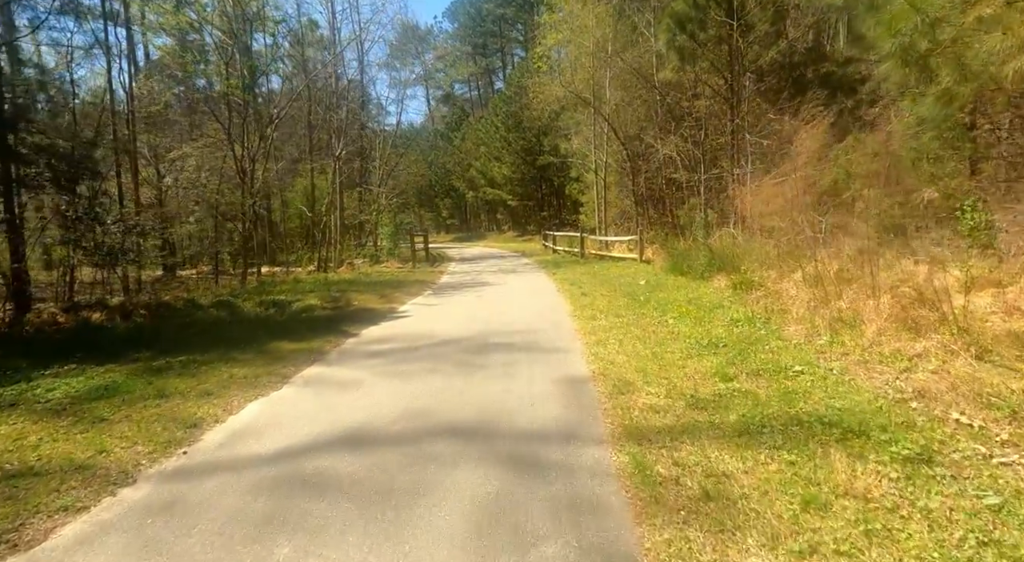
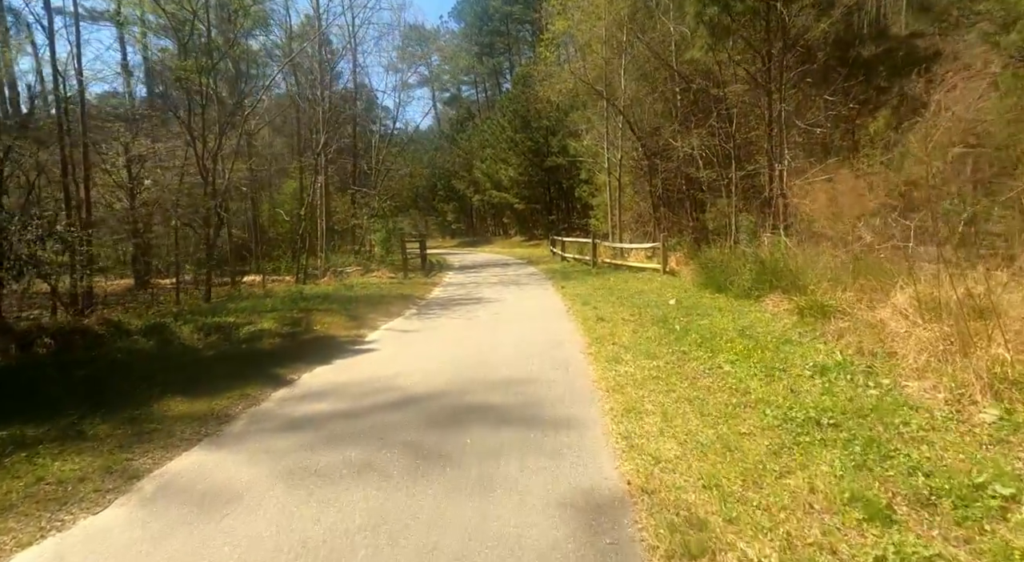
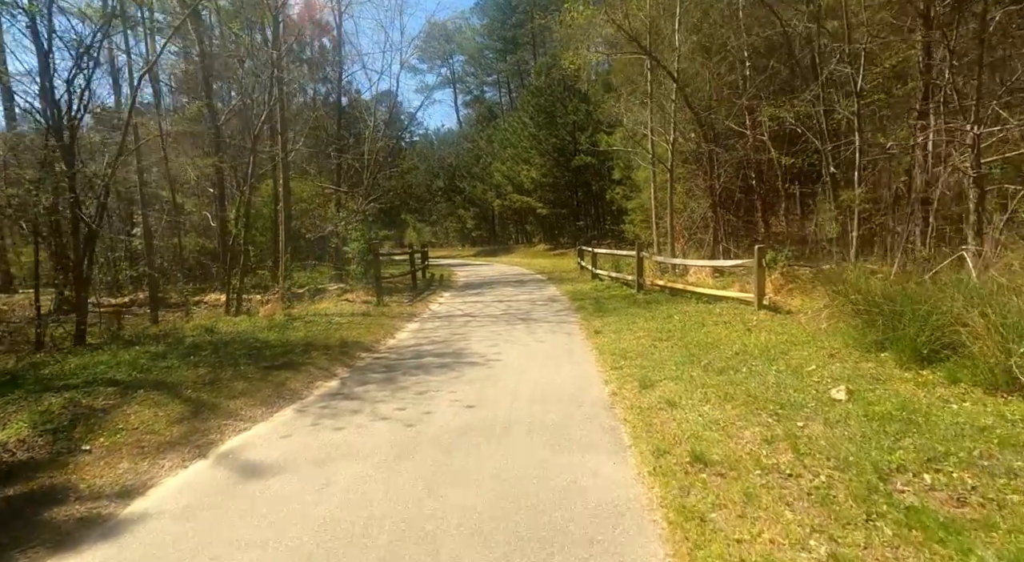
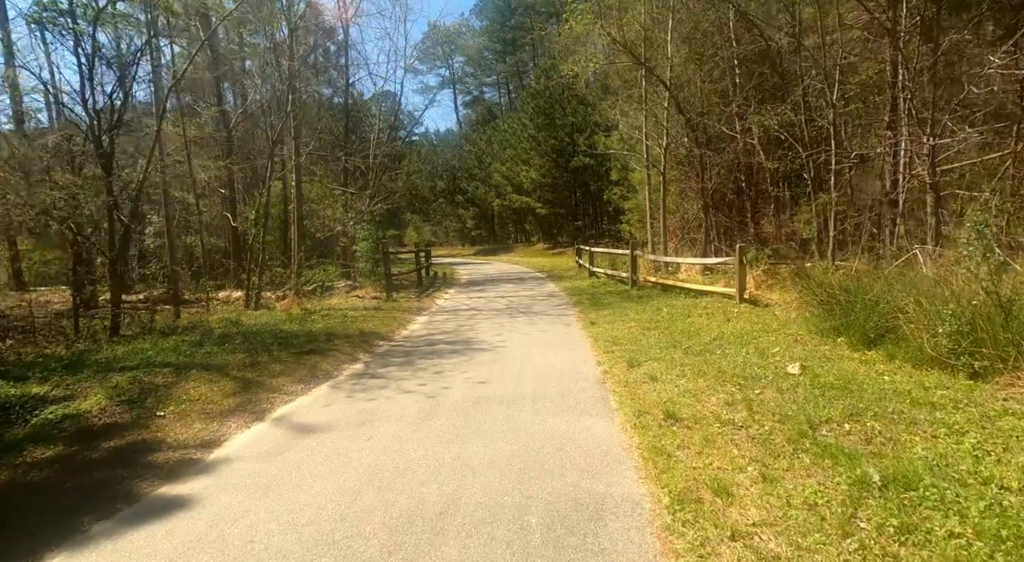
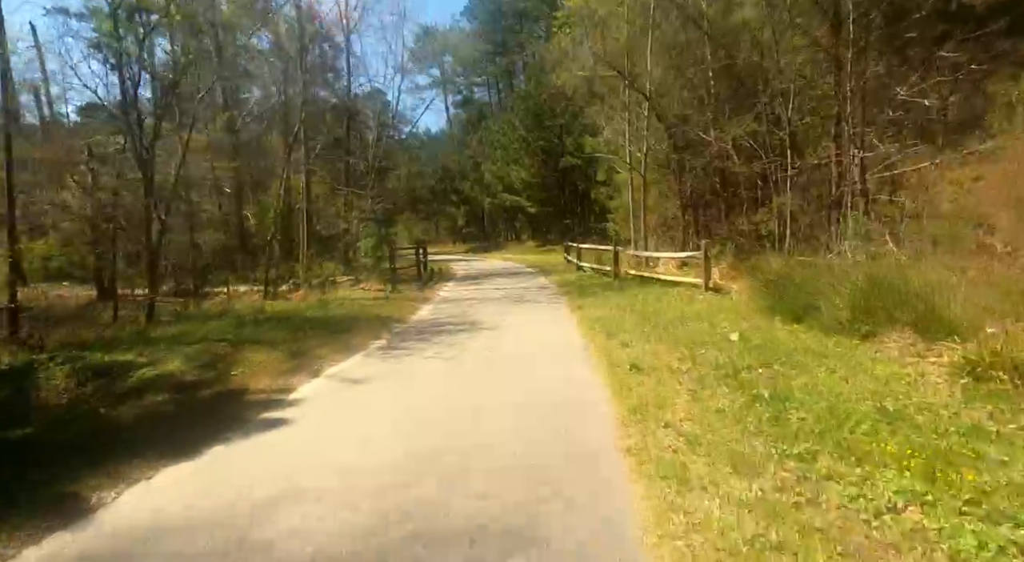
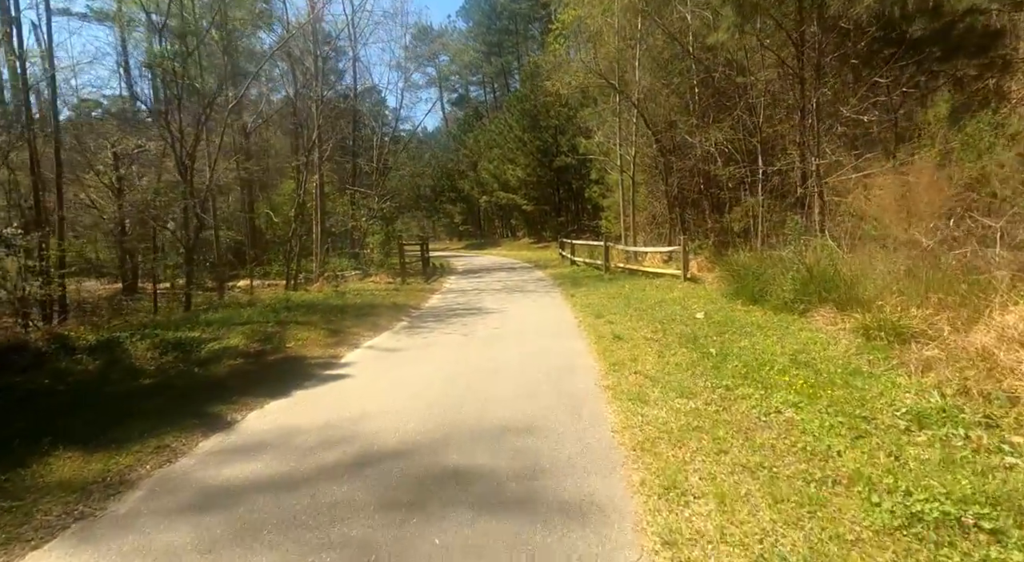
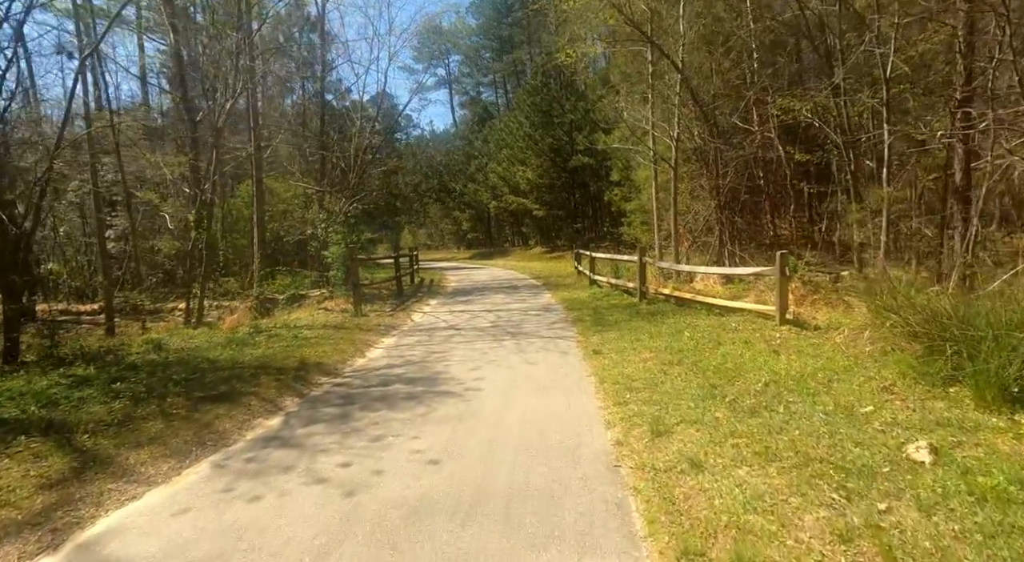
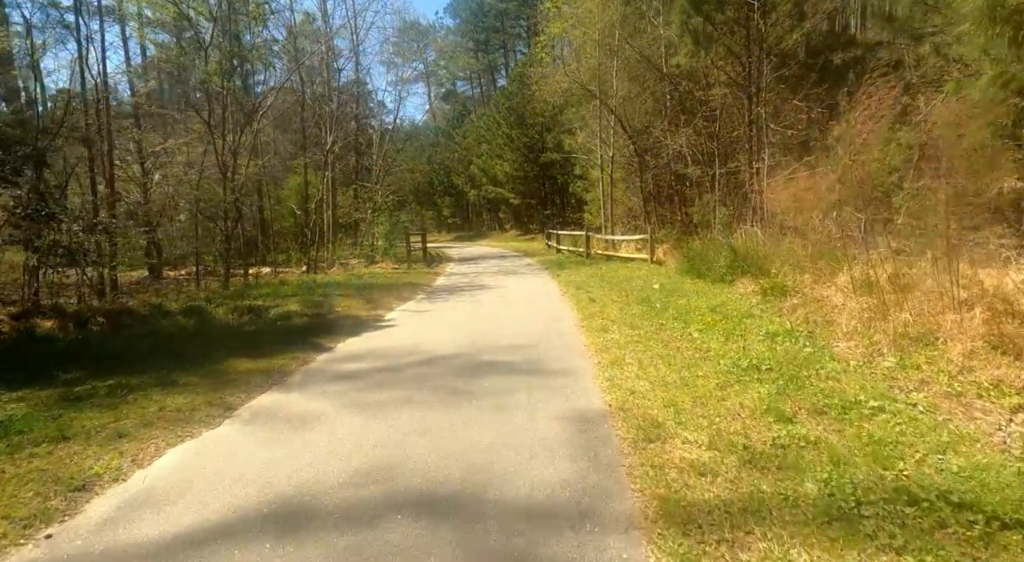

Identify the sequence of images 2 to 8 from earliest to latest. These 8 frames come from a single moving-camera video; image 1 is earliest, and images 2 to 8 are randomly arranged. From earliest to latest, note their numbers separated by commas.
8, 2, 6, 5, 4, 3, 7
